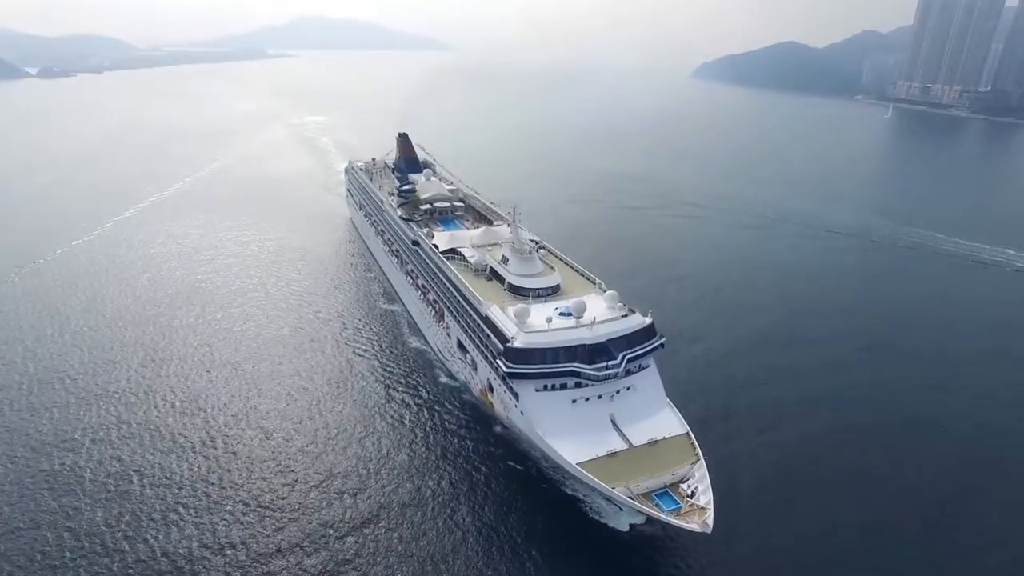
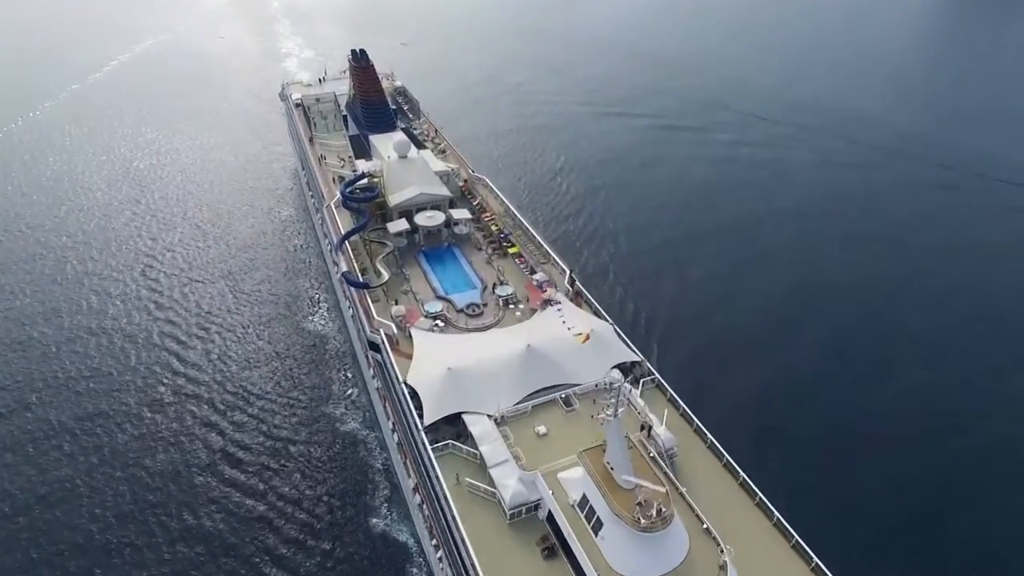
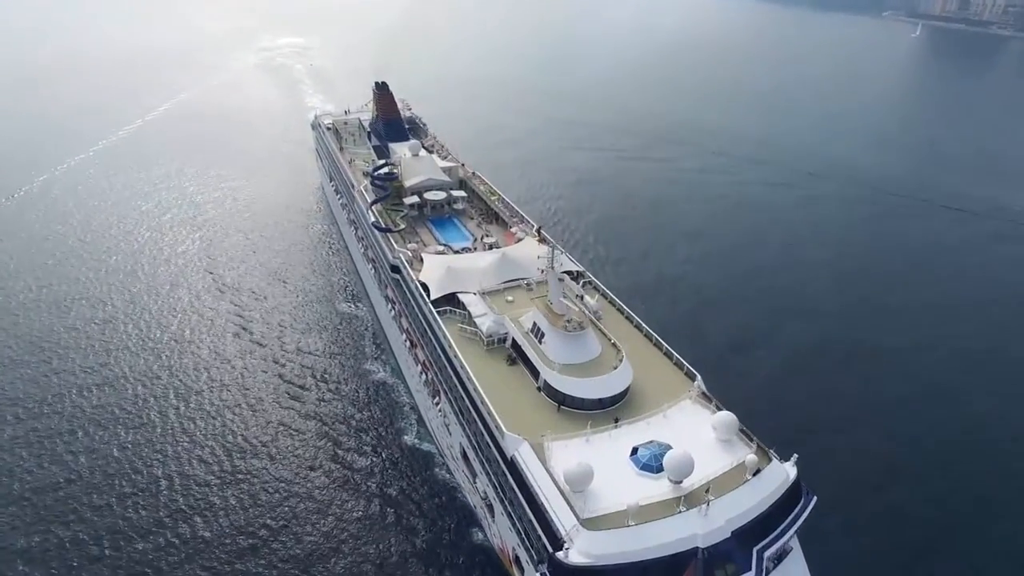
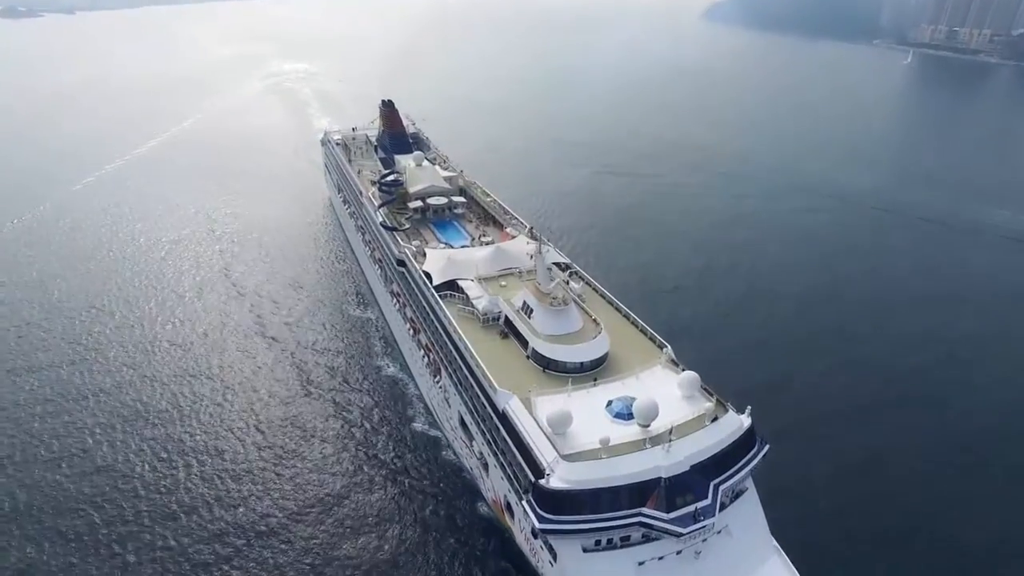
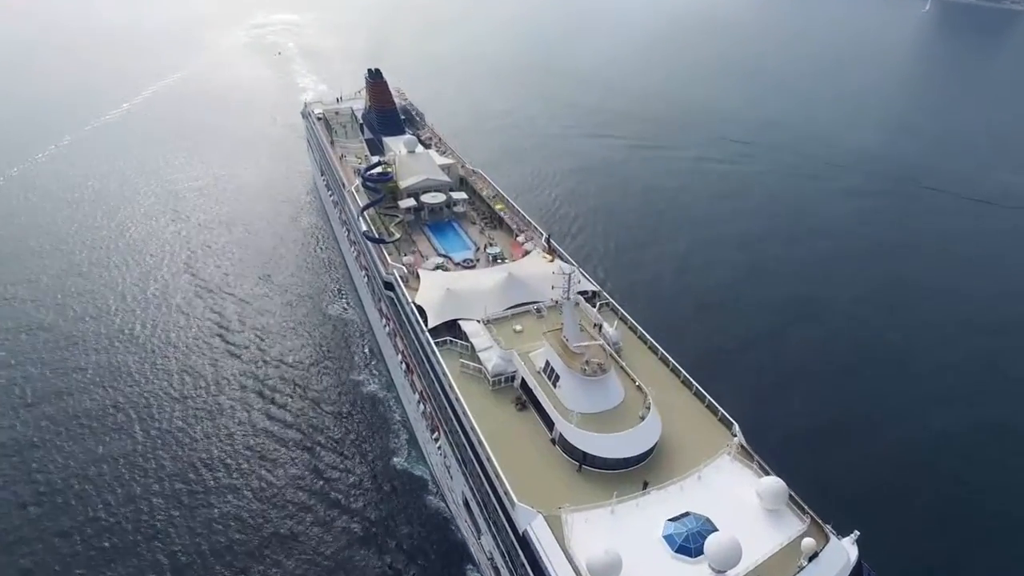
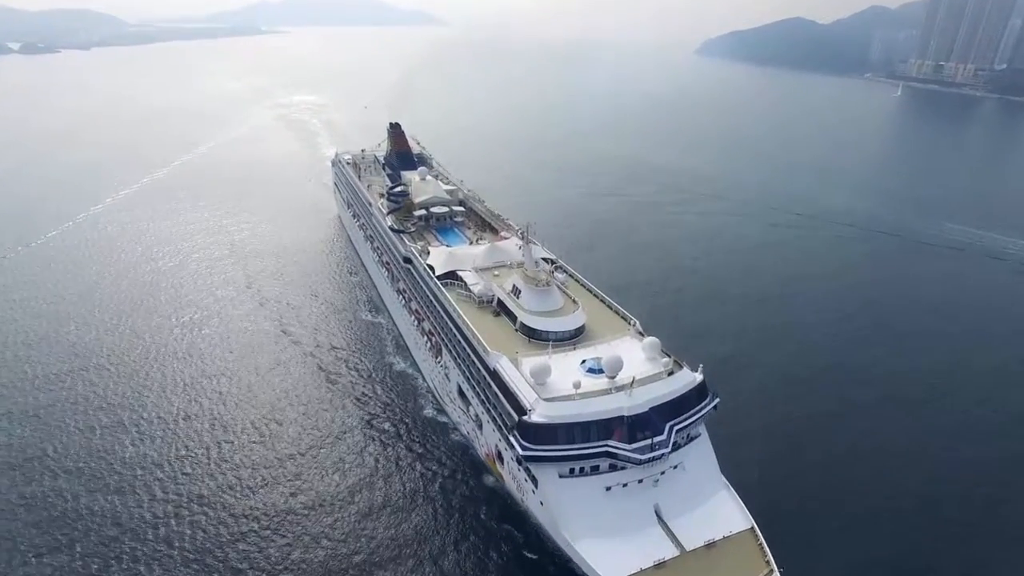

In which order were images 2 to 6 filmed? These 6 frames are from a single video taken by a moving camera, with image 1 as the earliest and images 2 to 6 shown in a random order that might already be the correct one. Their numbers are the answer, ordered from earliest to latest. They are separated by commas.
6, 4, 3, 5, 2
